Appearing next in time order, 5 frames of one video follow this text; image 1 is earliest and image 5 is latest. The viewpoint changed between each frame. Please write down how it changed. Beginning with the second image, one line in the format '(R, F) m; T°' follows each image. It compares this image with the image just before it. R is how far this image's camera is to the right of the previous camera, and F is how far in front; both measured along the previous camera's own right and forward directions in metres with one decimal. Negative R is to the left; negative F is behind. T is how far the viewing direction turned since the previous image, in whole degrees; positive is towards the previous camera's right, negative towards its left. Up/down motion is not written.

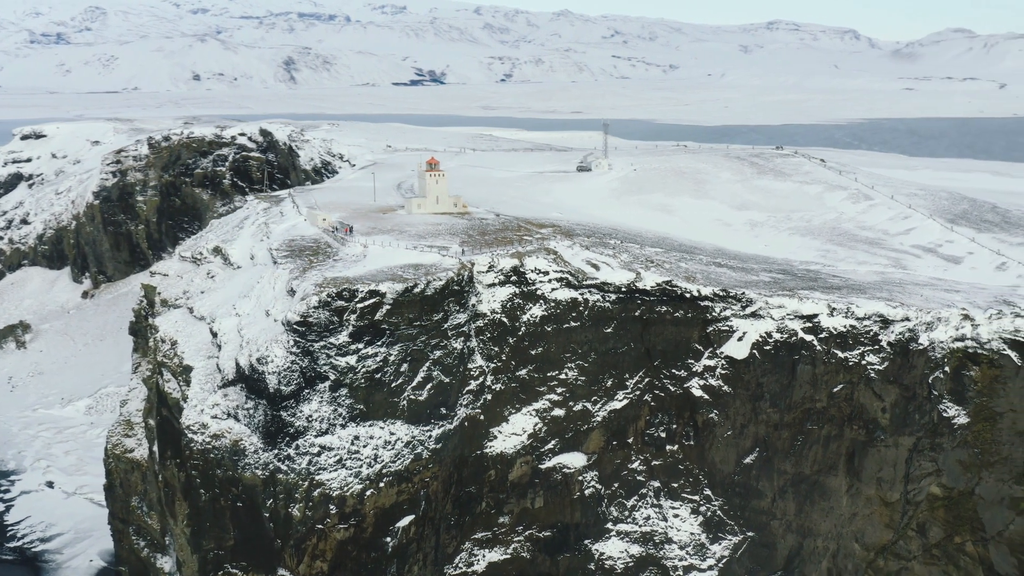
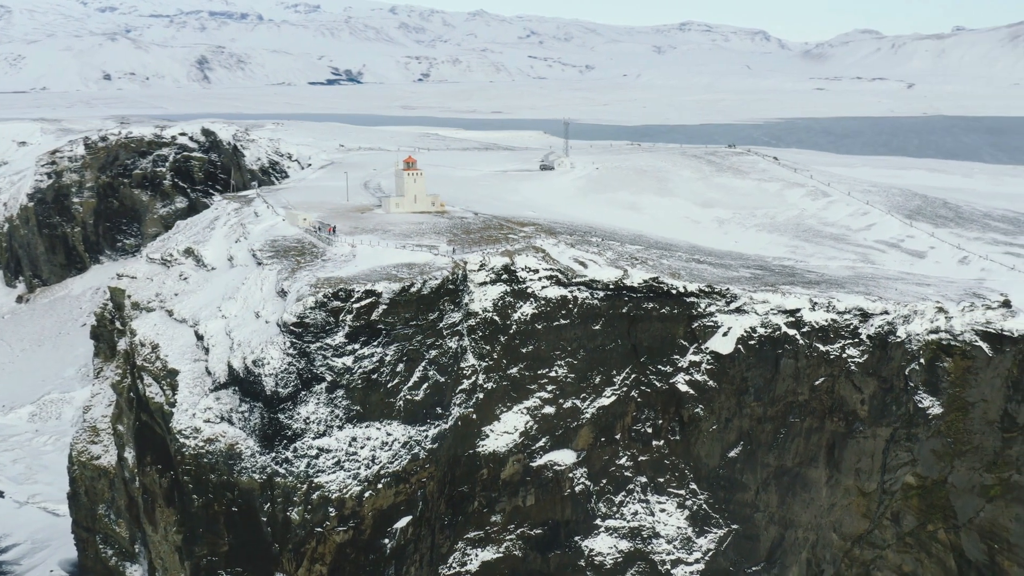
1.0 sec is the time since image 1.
(-1.0, +0.1) m; +3°
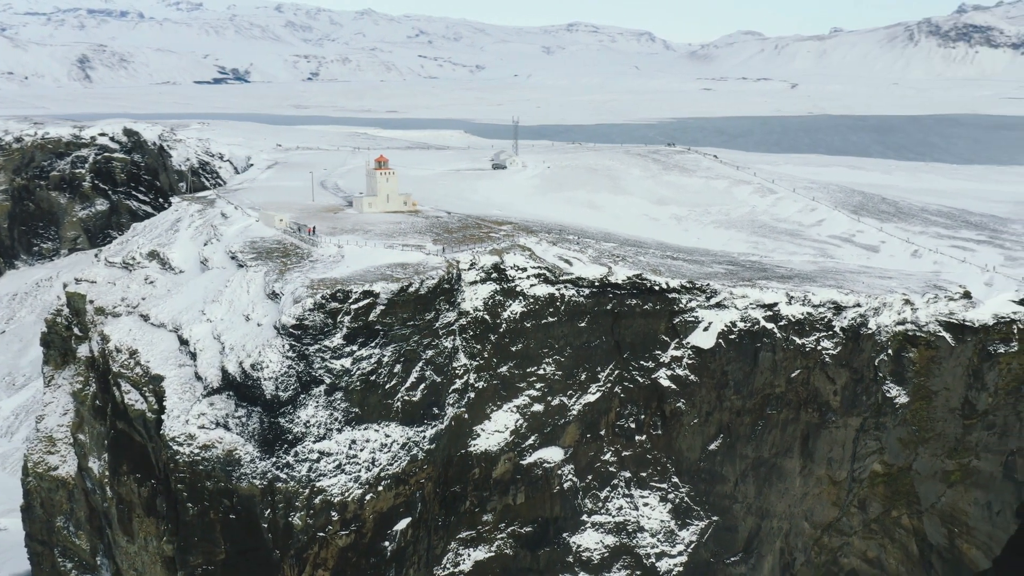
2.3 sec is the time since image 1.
(-1.5, +0.1) m; +4°
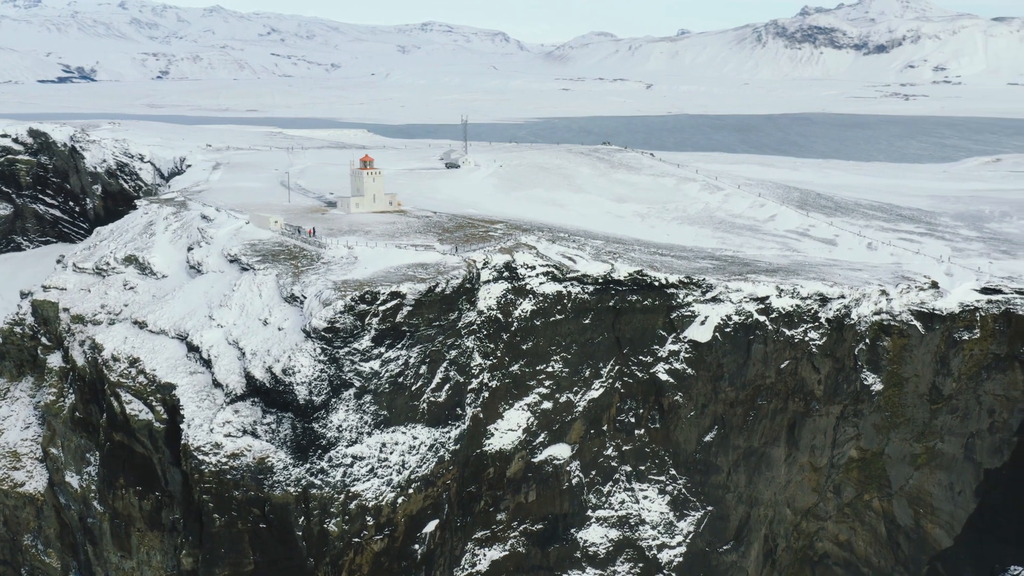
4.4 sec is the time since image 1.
(-2.8, +0.1) m; +4°
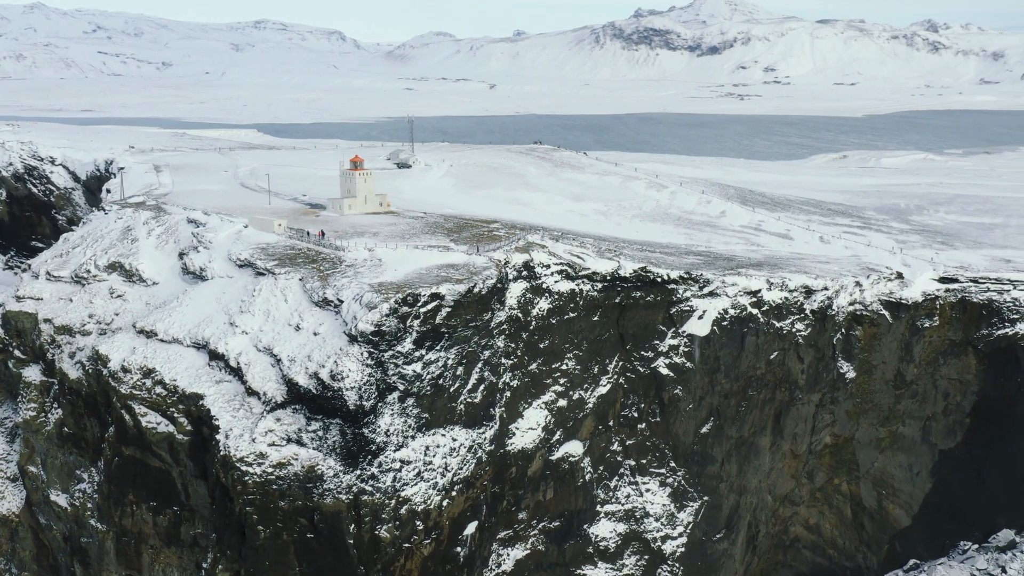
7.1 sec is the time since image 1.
(-3.3, -0.1) m; +4°
